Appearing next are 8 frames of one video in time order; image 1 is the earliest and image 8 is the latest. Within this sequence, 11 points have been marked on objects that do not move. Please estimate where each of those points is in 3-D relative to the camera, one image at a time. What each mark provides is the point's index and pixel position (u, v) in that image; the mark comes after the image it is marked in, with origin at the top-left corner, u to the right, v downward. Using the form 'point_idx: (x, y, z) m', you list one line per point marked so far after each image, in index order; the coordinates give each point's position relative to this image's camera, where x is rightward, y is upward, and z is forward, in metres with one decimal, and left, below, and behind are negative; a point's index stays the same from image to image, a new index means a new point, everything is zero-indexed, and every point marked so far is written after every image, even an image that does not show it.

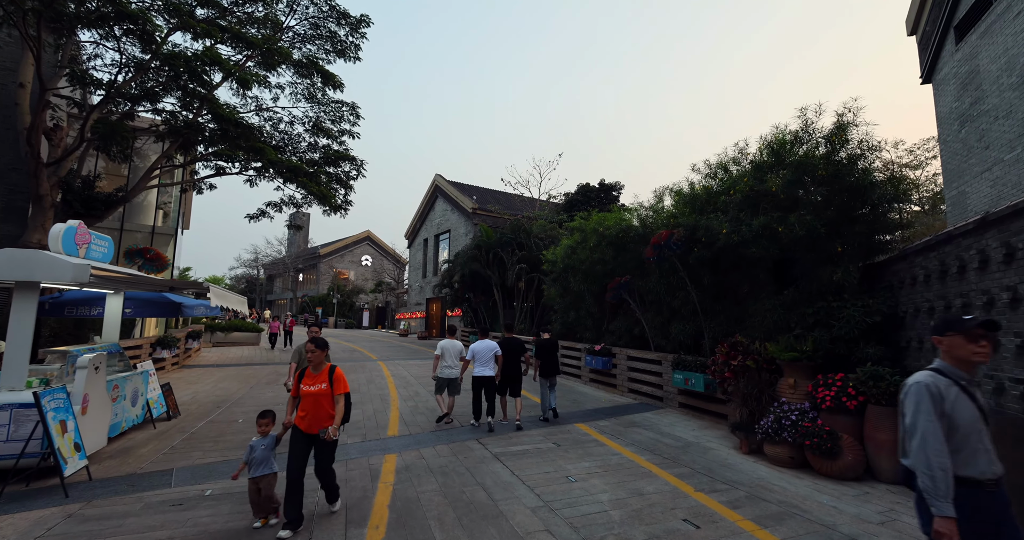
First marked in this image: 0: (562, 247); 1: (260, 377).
0: (+1.3, +0.5, +13.6) m
1: (-6.1, -2.6, +13.1) m
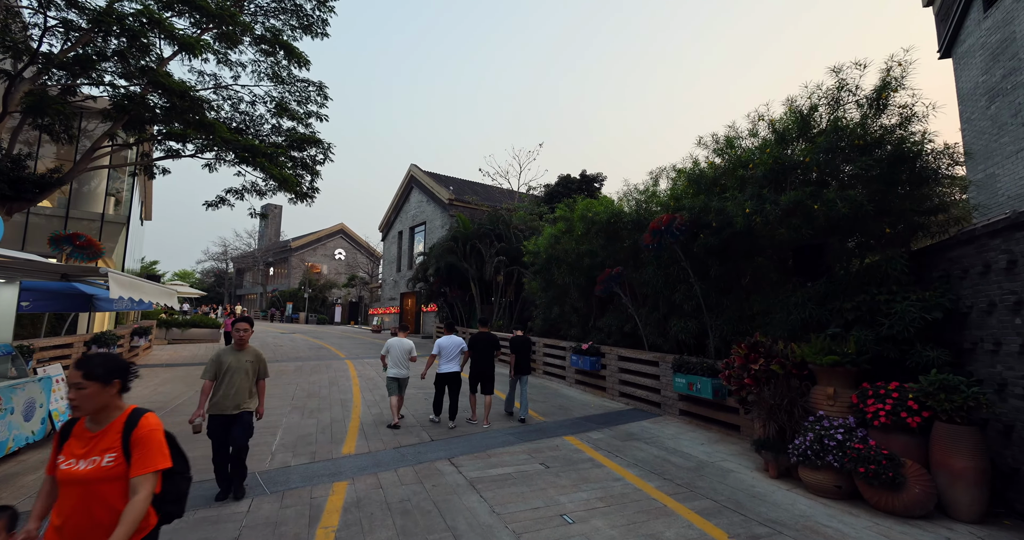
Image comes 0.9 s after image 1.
0: (+0.8, +0.7, +12.6) m
1: (-6.6, -2.4, +11.8) m
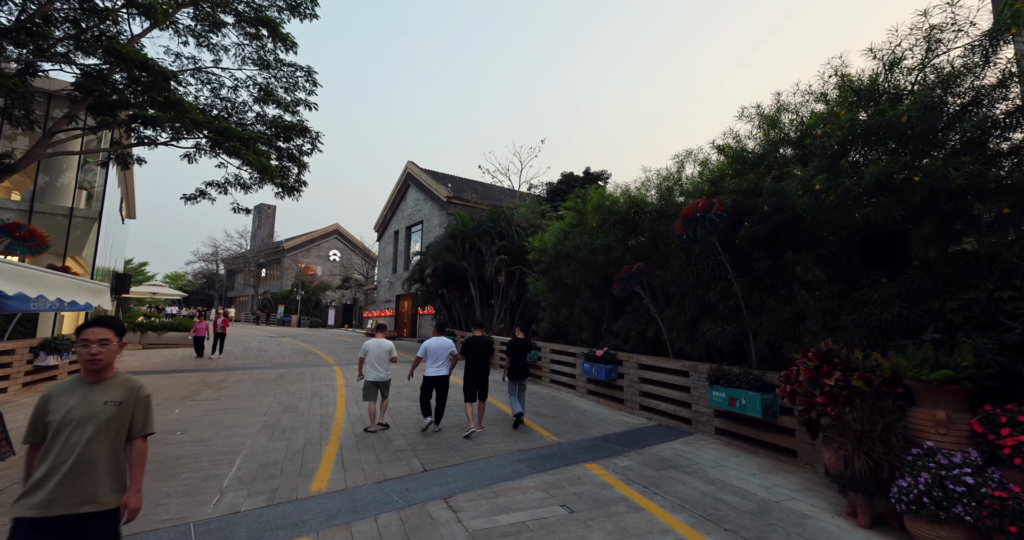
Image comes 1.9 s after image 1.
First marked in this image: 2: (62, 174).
0: (+0.8, +0.8, +11.5) m
1: (-6.5, -2.3, +10.6) m
2: (-13.7, +2.9, +16.5) m
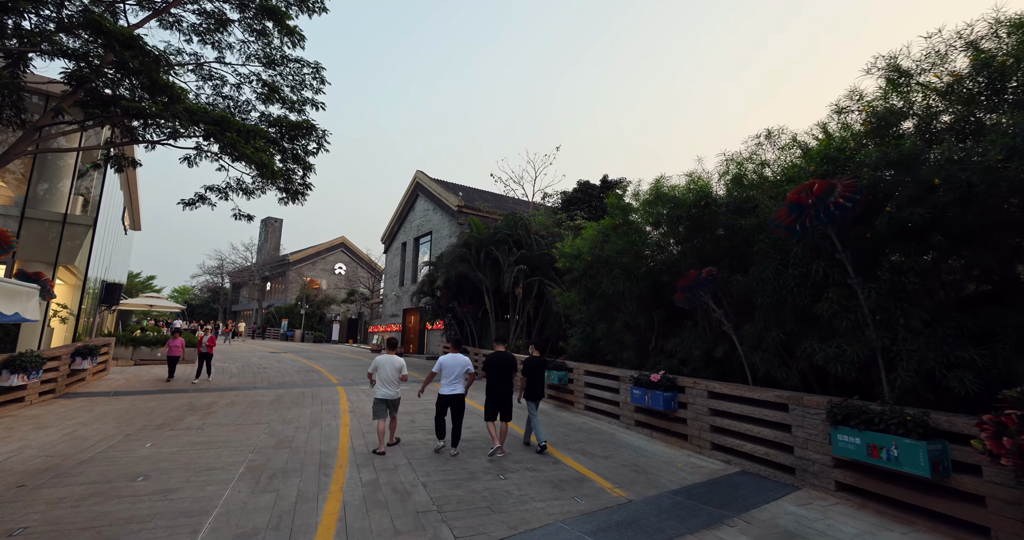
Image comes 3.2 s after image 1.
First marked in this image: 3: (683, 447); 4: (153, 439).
0: (+1.4, +0.6, +10.0) m
1: (-6.0, -2.4, +9.2) m
2: (-13.0, +2.6, +15.3) m
3: (+2.3, -2.3, +7.1) m
4: (-4.8, -2.3, +7.2) m
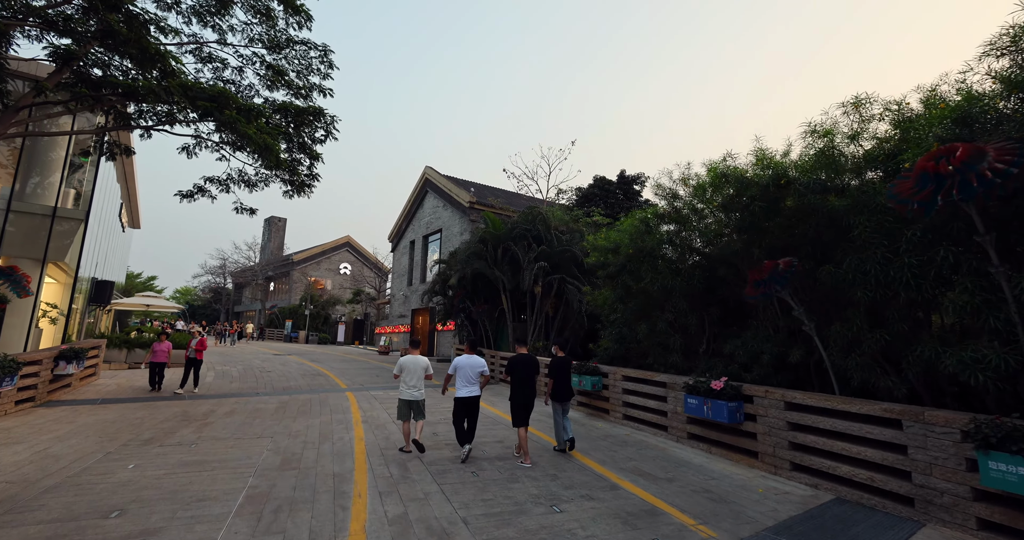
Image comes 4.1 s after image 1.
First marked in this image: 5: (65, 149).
0: (+1.9, +0.7, +9.0) m
1: (-5.5, -2.3, +8.2) m
2: (-12.5, +2.7, +14.4) m
3: (+2.7, -2.2, +6.1) m
4: (-4.3, -2.2, +6.3) m
5: (-11.6, +3.2, +14.1) m
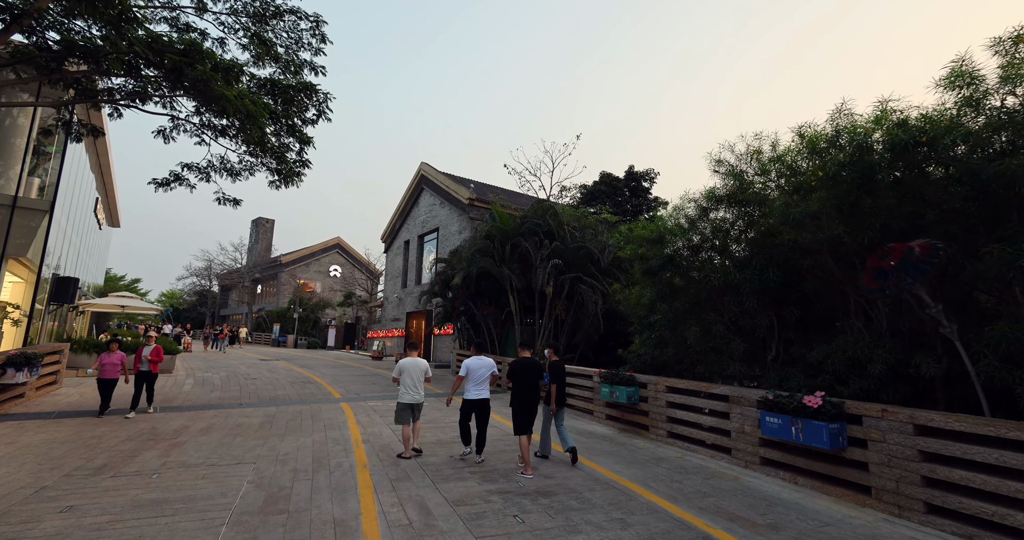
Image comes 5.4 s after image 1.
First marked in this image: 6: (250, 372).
0: (+2.3, +0.8, +7.8) m
1: (-5.1, -2.2, +6.8) m
2: (-12.2, +2.8, +12.9) m
3: (+3.2, -2.1, +4.9) m
4: (-3.9, -2.0, +4.9) m
5: (-11.3, +3.3, +12.6) m
6: (-7.9, -3.1, +16.2) m
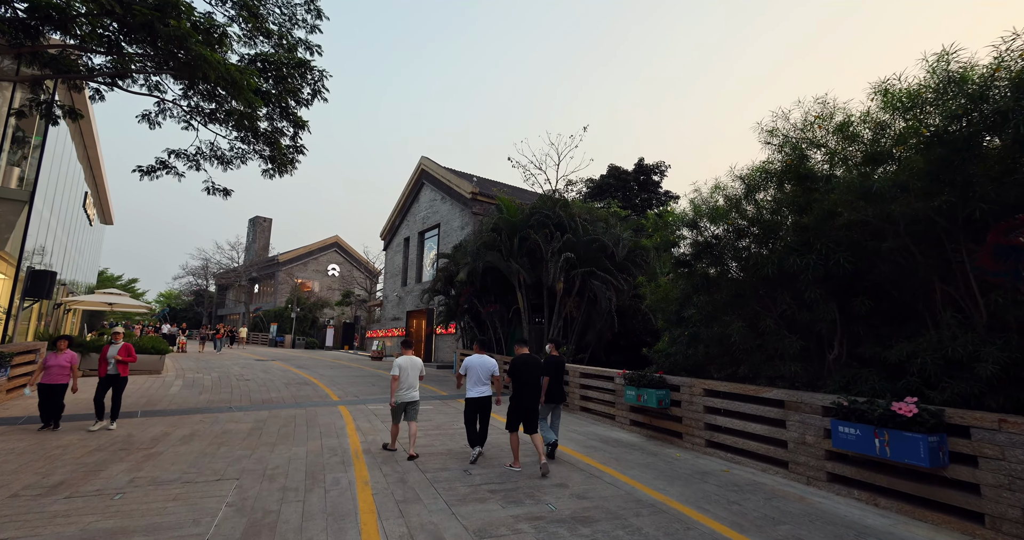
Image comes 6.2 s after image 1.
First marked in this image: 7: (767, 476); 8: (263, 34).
0: (+2.6, +0.9, +6.9) m
1: (-4.8, -2.0, +5.9) m
2: (-11.9, +2.9, +12.0) m
3: (+3.4, -2.0, +4.0) m
4: (-3.6, -1.9, +4.0) m
5: (-11.0, +3.4, +11.7) m
6: (-7.6, -2.9, +15.4) m
7: (+2.7, -2.2, +5.8) m
8: (-4.8, +4.7, +10.6) m
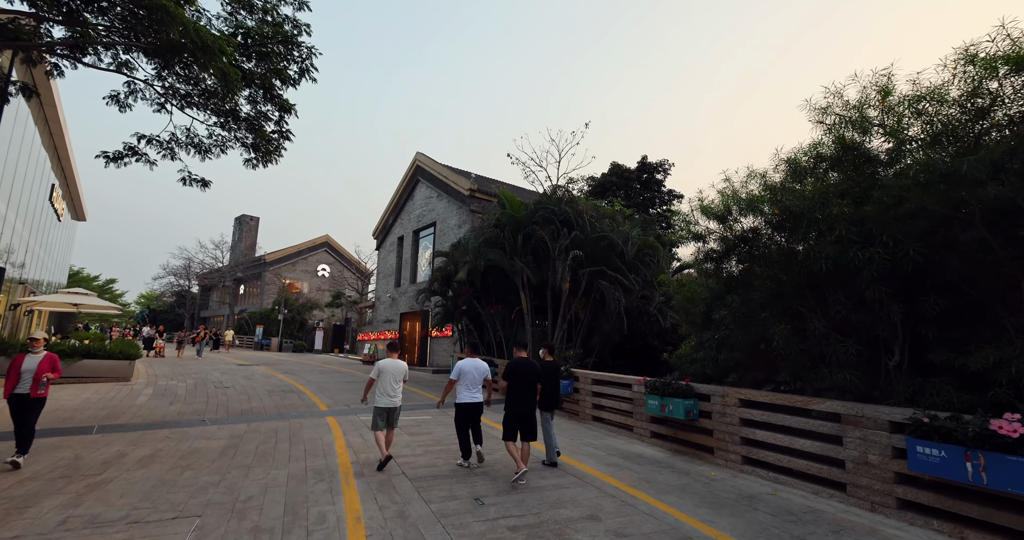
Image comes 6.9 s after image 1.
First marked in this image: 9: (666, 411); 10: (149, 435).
0: (+2.7, +1.0, +6.1) m
1: (-4.7, -2.0, +5.0) m
2: (-11.9, +3.0, +10.9) m
3: (+3.6, -1.9, +3.2) m
4: (-3.5, -1.8, +3.1) m
5: (-11.0, +3.5, +10.7) m
6: (-7.7, -2.9, +14.4) m
7: (+2.9, -2.1, +5.1) m
8: (-4.8, +4.7, +9.7) m
9: (+2.0, -1.8, +7.0) m
10: (-4.9, -2.2, +7.4) m
